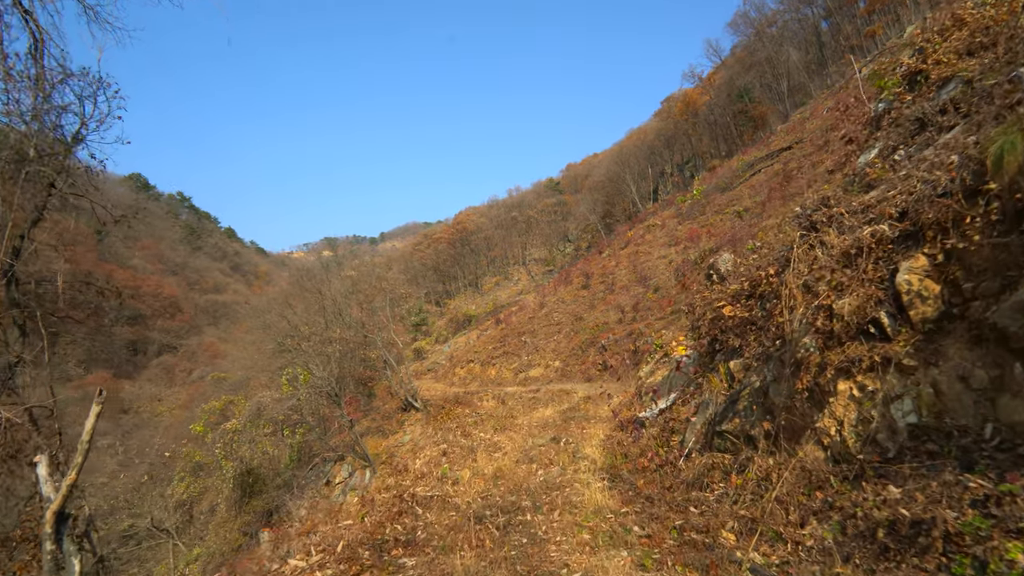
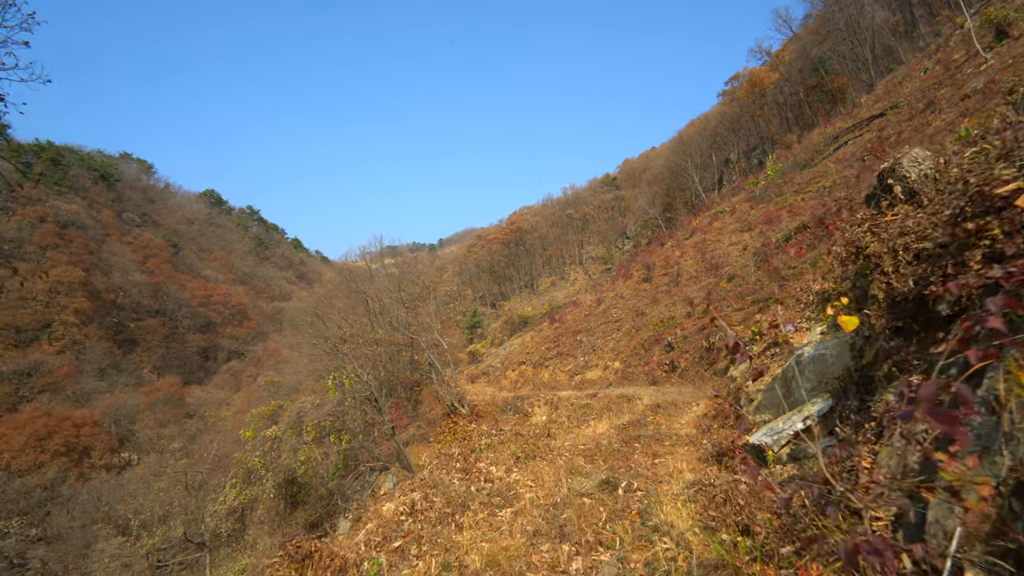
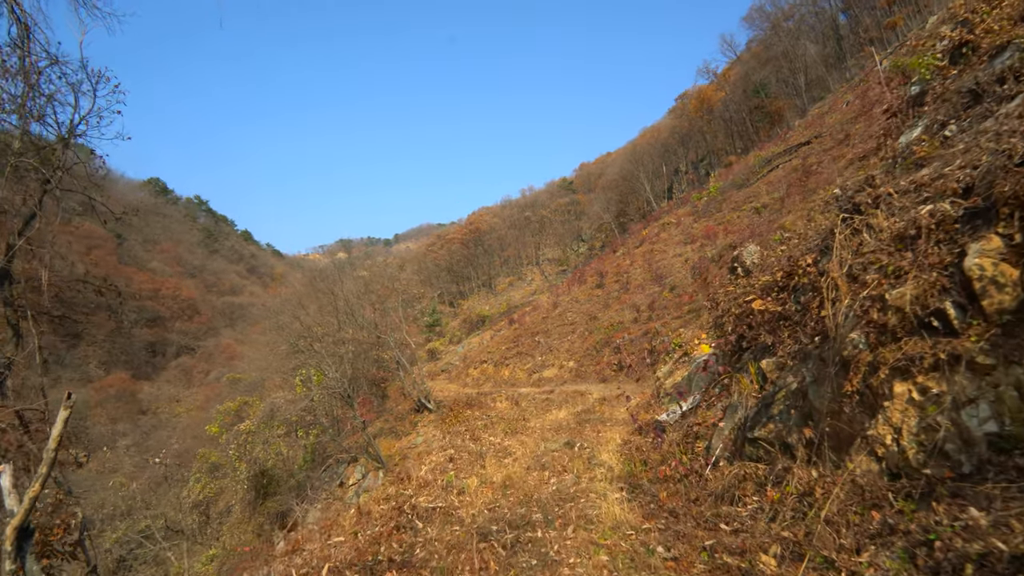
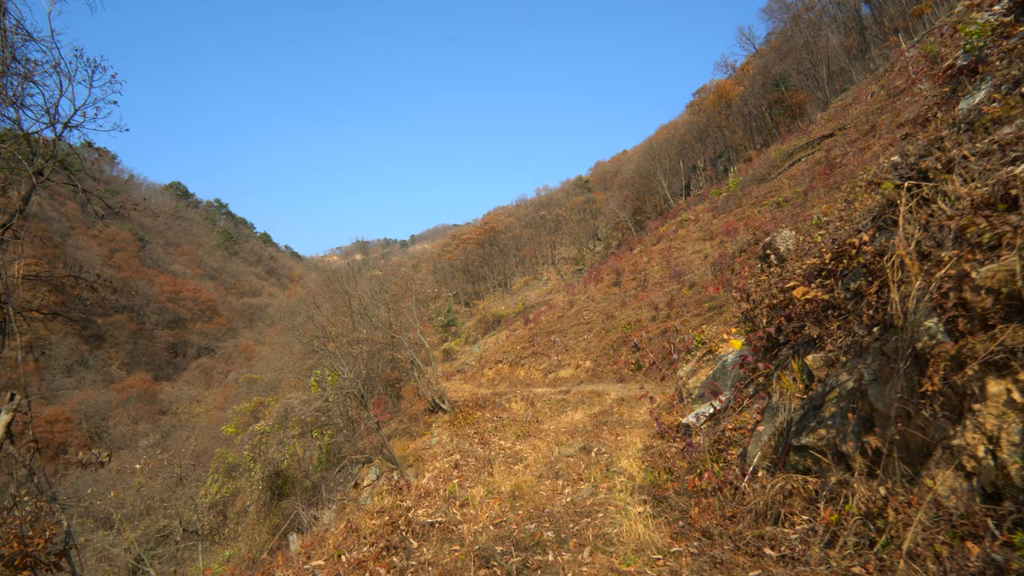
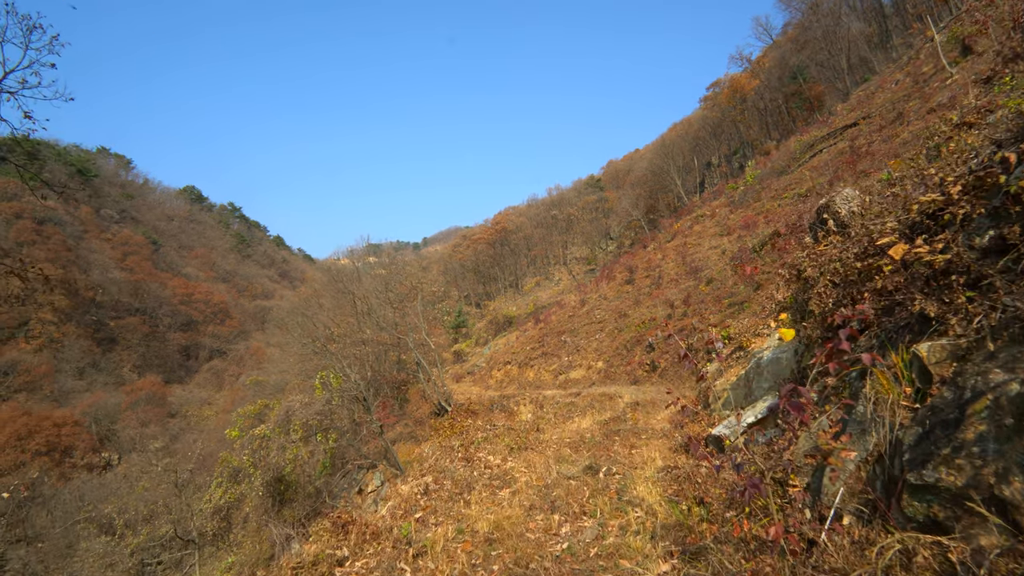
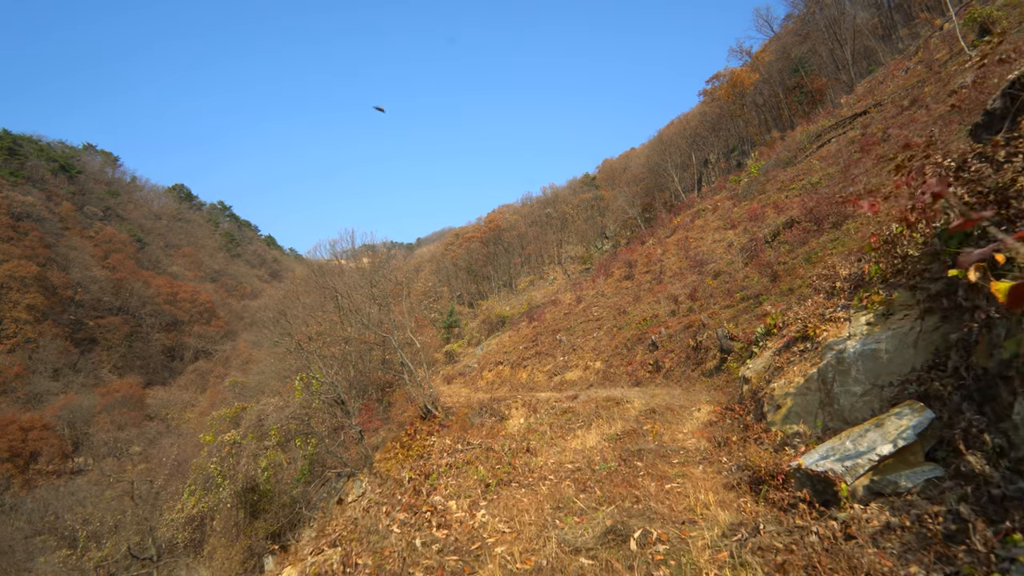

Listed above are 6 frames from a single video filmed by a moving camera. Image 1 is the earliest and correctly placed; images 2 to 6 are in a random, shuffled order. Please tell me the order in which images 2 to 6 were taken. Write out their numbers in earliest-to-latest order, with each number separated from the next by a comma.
3, 4, 5, 2, 6
